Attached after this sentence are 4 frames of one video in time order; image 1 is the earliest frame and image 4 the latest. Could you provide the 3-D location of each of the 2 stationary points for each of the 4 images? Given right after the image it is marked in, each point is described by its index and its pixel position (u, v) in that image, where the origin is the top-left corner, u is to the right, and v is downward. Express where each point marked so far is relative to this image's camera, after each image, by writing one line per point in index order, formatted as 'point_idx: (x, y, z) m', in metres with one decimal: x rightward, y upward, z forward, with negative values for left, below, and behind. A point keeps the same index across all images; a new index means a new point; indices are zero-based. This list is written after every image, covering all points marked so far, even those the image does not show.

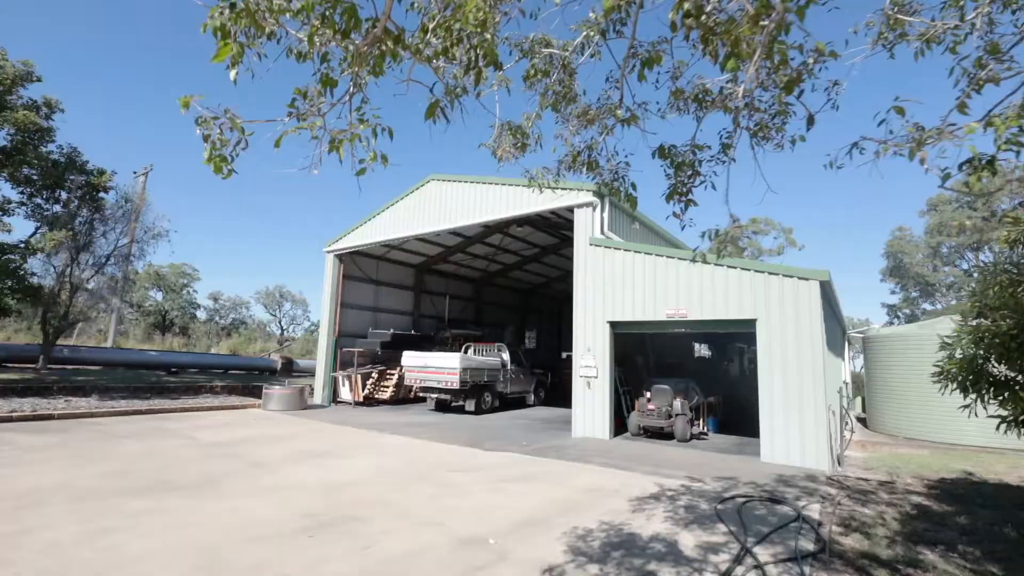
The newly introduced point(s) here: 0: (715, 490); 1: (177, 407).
0: (+2.5, -2.5, +6.3) m
1: (-7.5, -2.7, +11.6) m
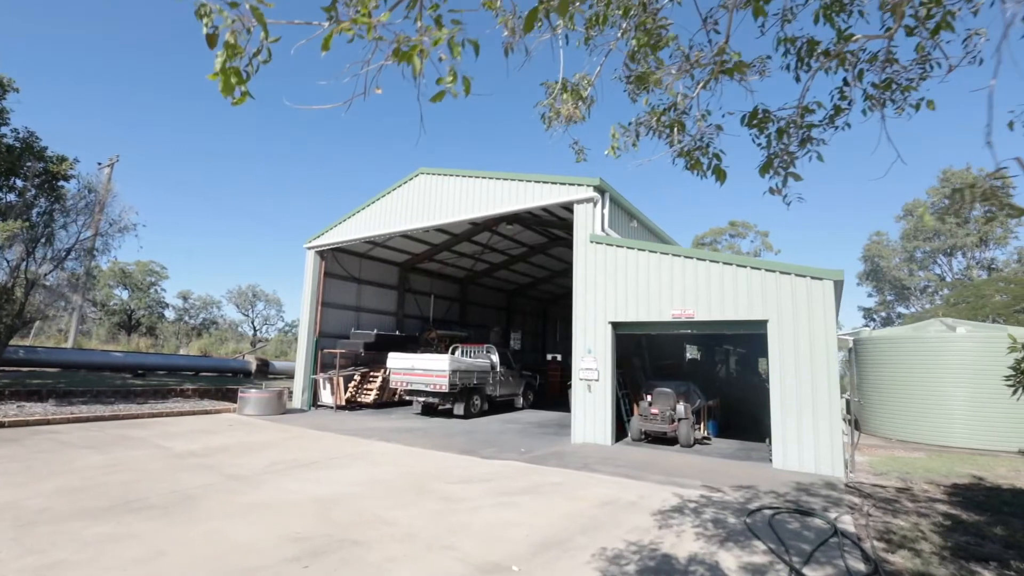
0: (+2.6, -2.5, +5.9) m
1: (-7.6, -2.6, +10.7) m
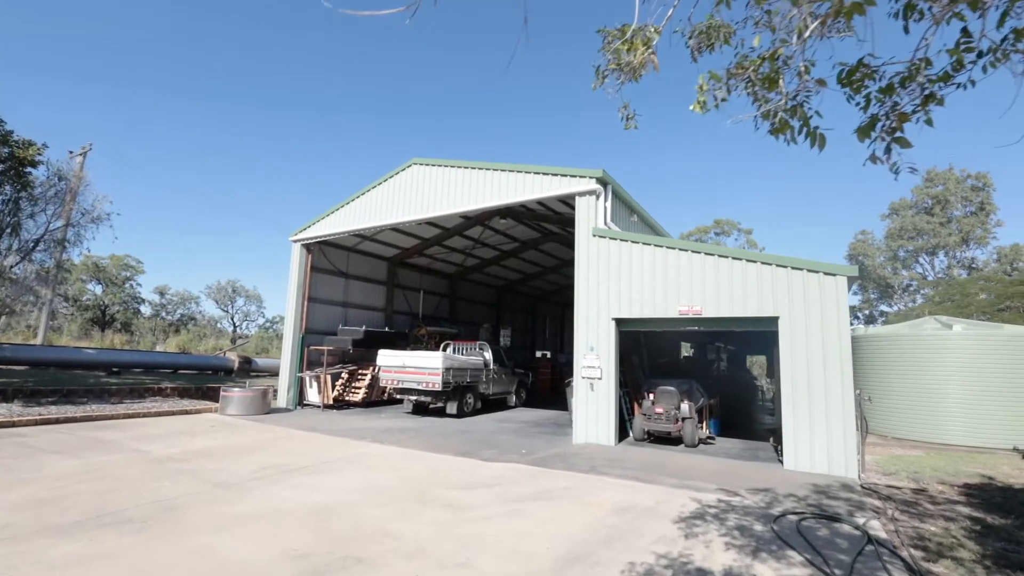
0: (+2.7, -2.4, +5.6) m
1: (-7.7, -2.4, +10.1) m
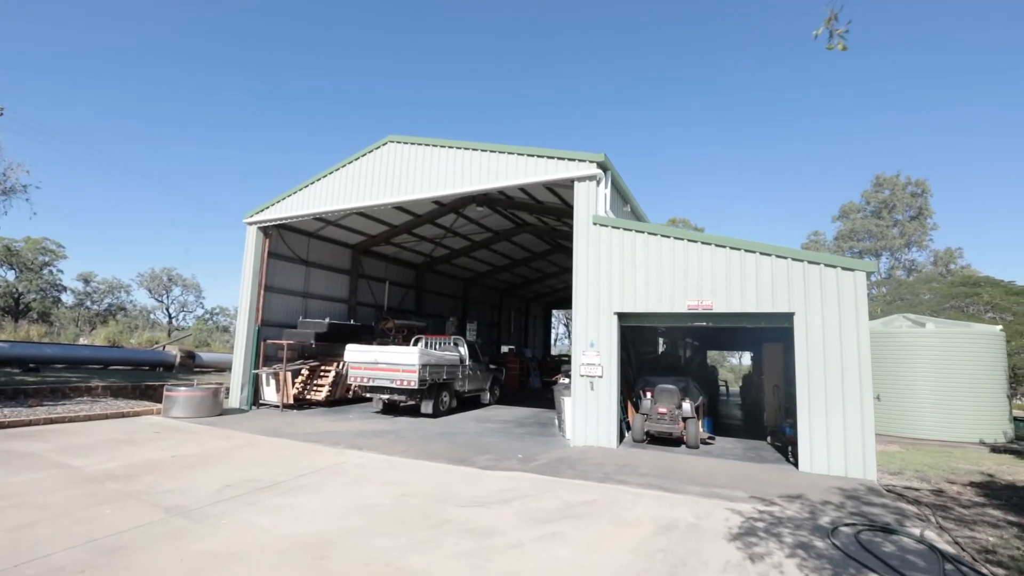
0: (+2.9, -2.3, +5.1) m
1: (-7.9, -2.1, +8.6) m
